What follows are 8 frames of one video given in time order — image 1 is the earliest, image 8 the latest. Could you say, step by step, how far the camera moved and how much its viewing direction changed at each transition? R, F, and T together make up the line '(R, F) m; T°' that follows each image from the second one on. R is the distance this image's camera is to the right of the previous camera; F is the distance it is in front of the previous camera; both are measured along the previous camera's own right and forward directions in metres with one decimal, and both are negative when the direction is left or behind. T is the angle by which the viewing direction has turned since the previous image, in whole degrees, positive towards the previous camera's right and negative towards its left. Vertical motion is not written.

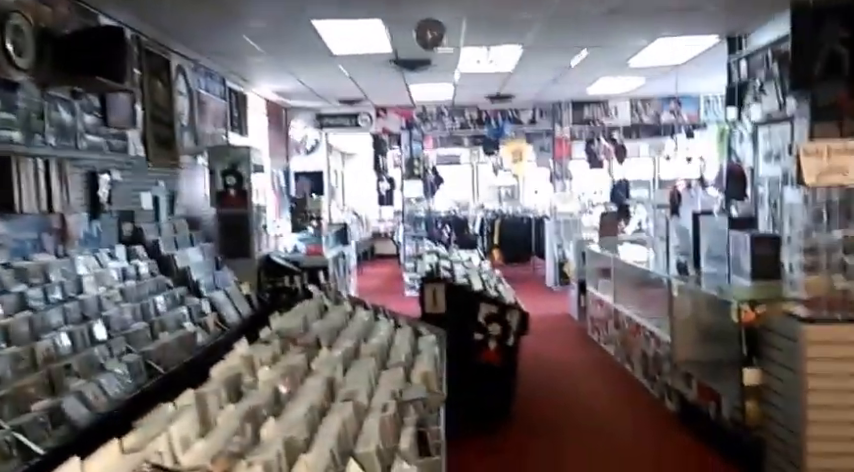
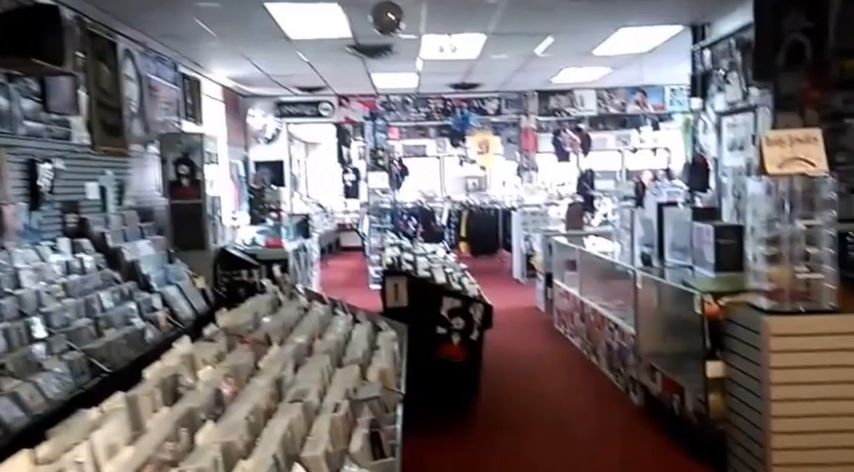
(0.0, +0.2) m; +2°
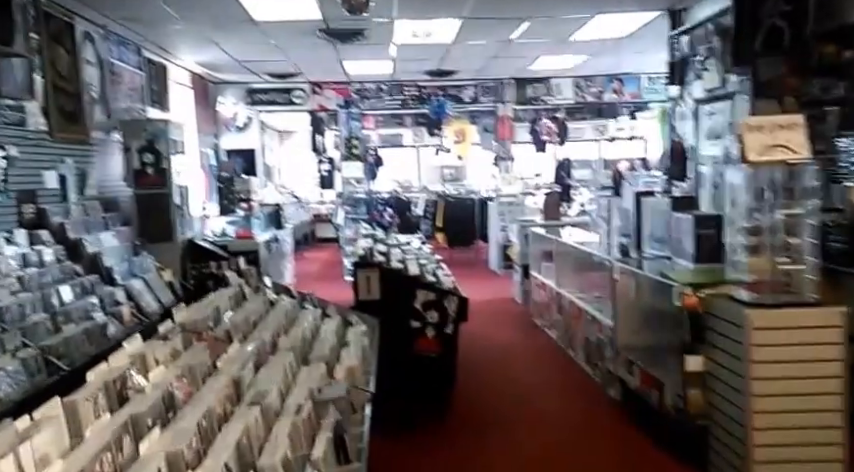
(0.0, +0.2) m; +2°
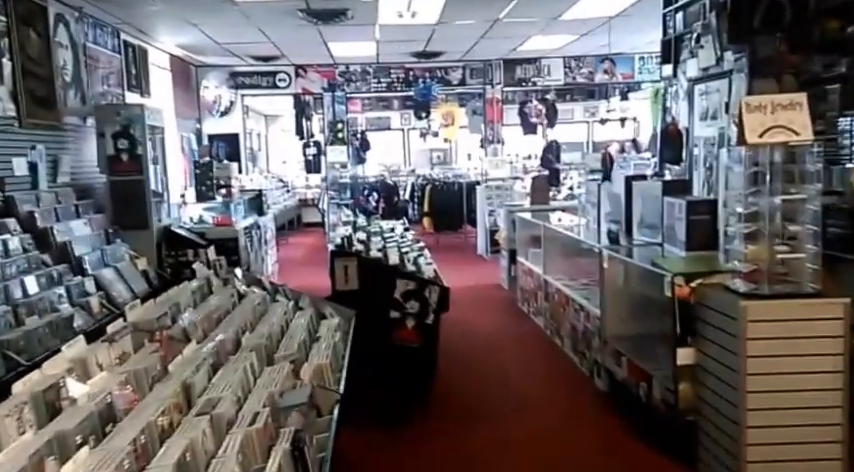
(+0.1, +0.2) m; 0°
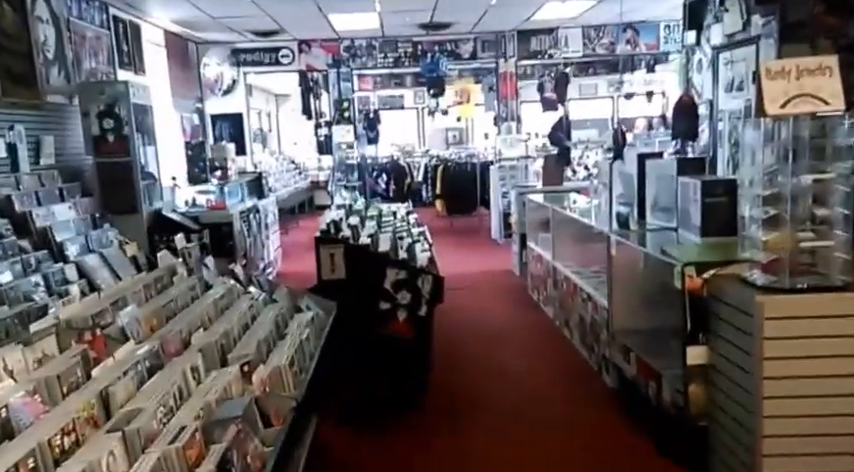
(+0.2, +0.4) m; -2°
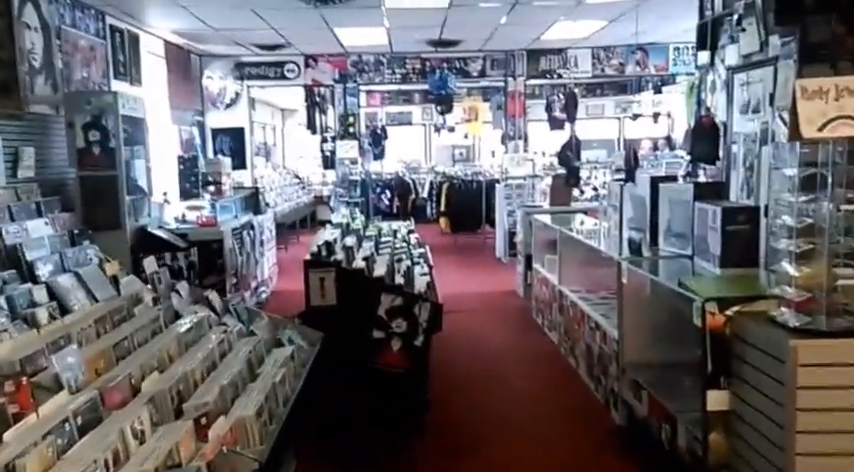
(+0.1, +0.3) m; -1°
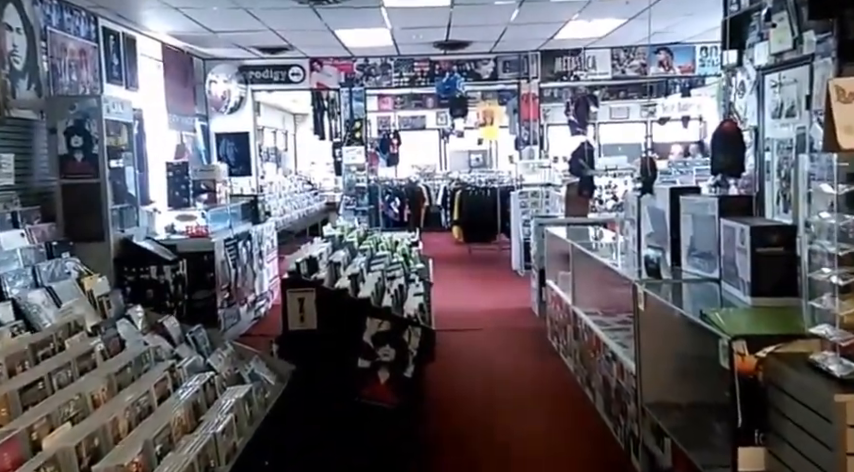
(+0.2, +0.4) m; -2°
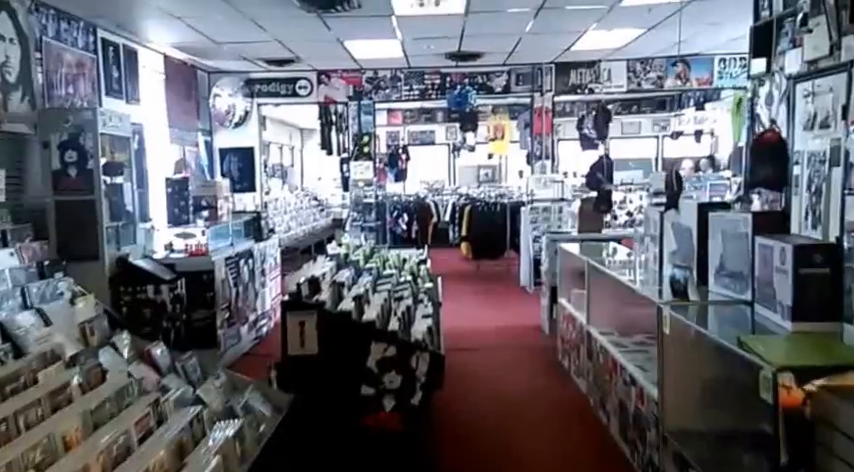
(0.0, +0.3) m; -1°
